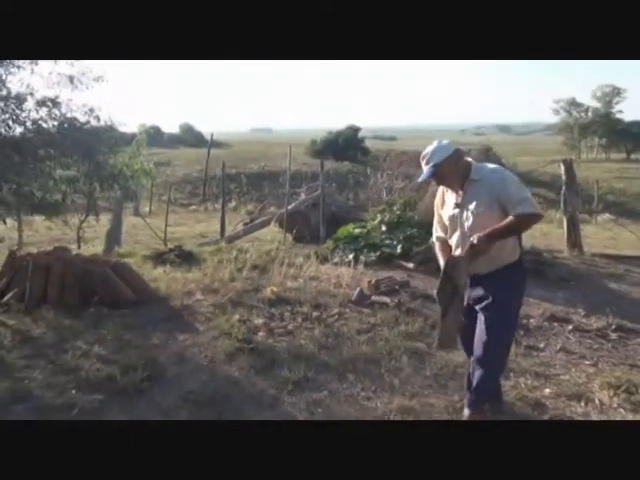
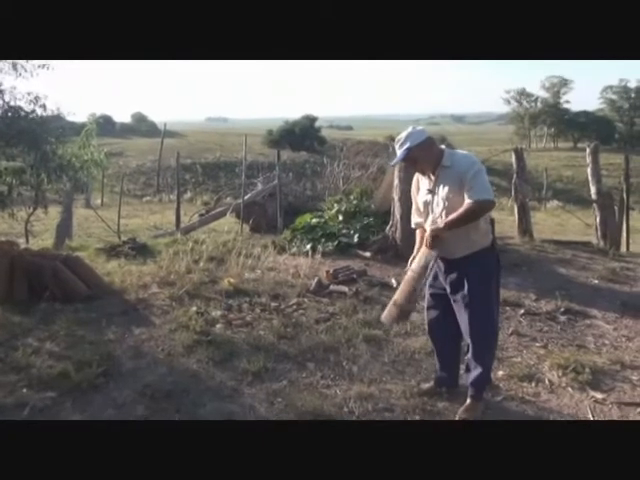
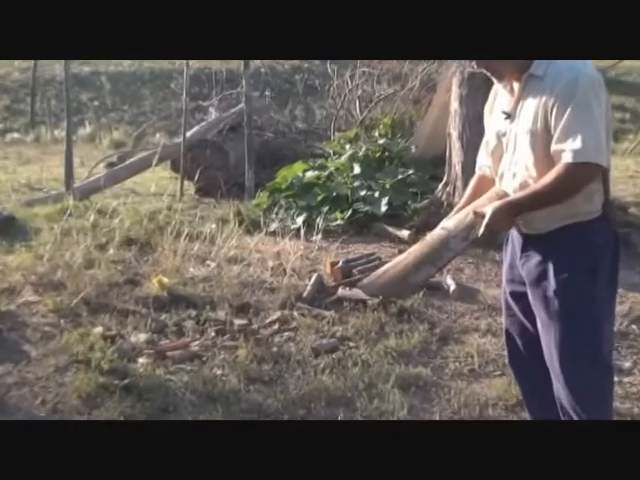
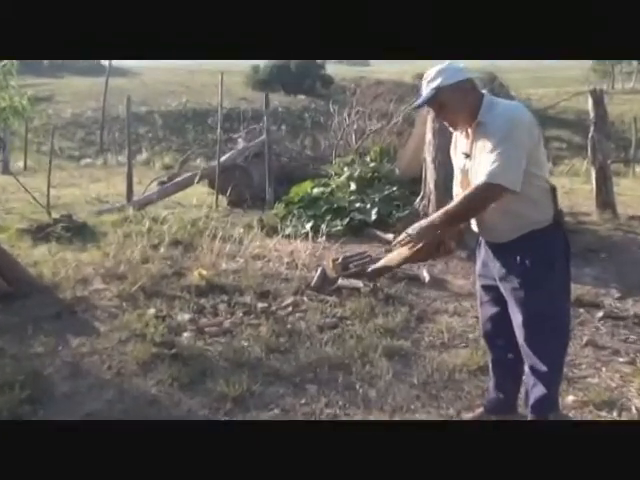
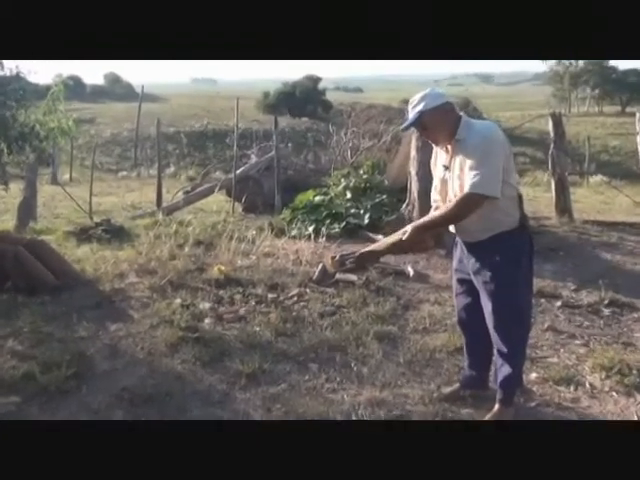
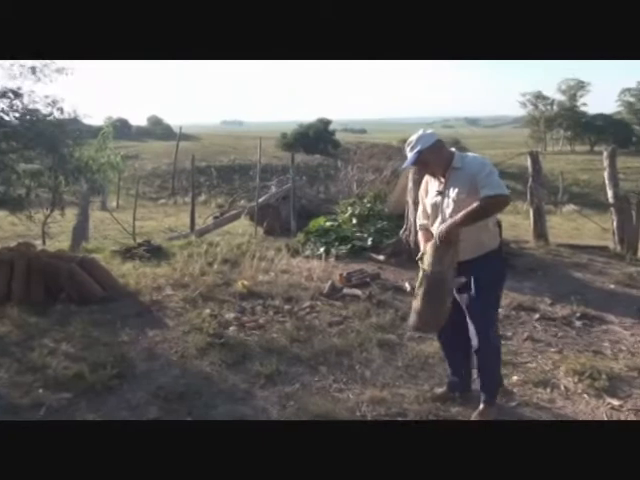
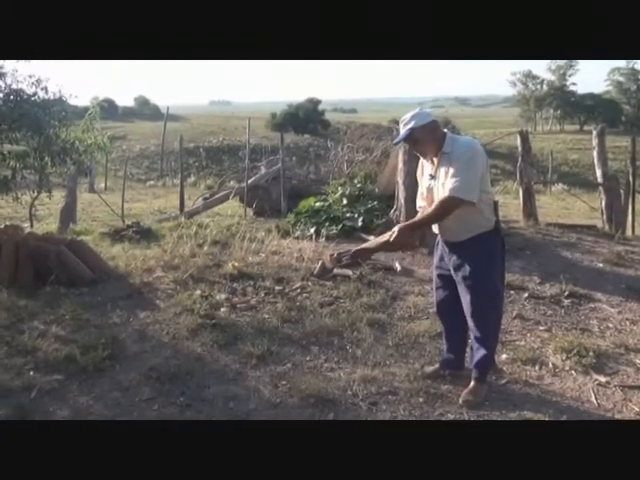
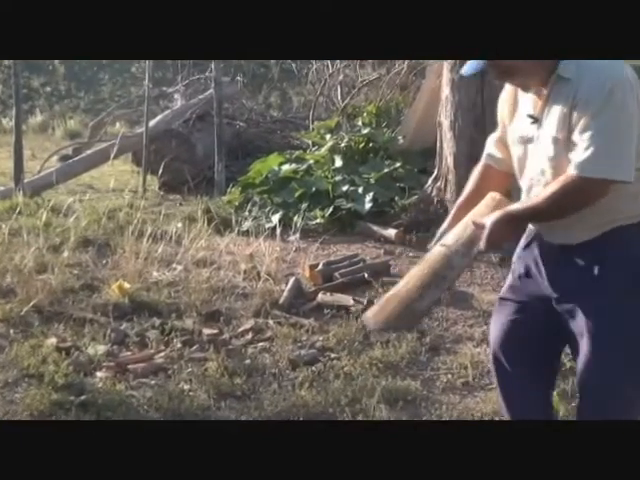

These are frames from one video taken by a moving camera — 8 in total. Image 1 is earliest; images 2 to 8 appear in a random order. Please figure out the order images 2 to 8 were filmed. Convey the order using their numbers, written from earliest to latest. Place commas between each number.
6, 2, 7, 5, 4, 3, 8
